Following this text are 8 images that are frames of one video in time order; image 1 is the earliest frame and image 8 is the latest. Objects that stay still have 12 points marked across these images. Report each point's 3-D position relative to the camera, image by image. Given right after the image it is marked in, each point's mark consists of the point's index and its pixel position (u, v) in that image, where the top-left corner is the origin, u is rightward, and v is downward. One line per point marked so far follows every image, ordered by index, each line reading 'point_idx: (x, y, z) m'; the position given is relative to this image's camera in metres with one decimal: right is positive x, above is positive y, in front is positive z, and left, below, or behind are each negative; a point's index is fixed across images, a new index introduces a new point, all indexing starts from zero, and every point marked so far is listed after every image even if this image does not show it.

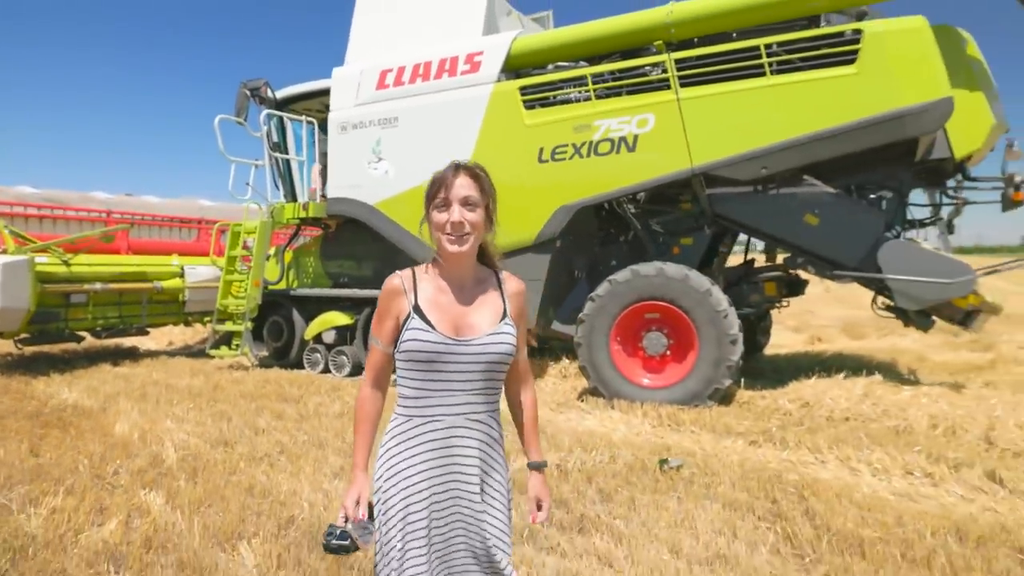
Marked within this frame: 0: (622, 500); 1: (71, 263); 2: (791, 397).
0: (+0.4, -0.9, +3.0) m
1: (-4.1, +0.2, +6.7) m
2: (+1.9, -0.7, +4.8) m
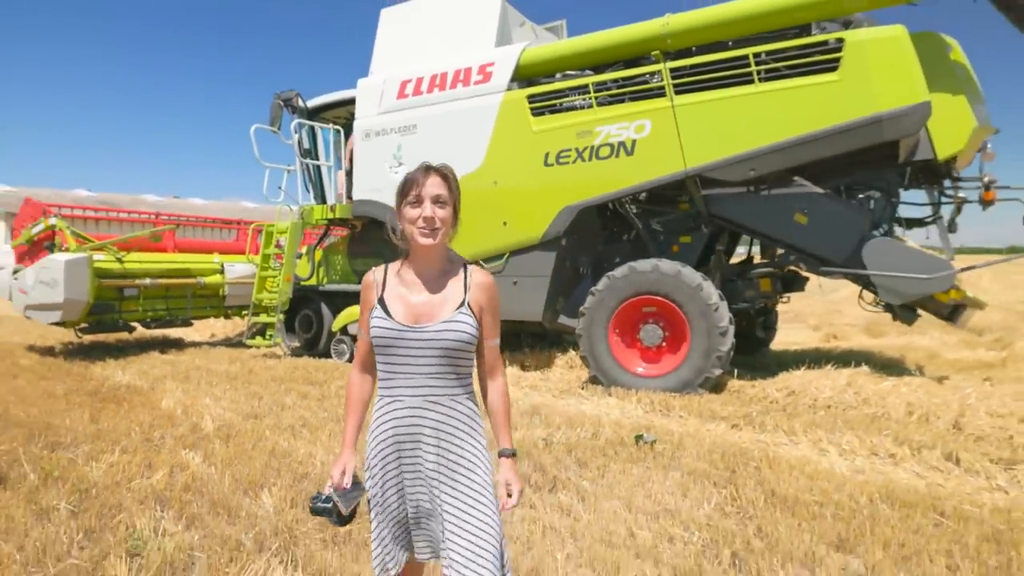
0: (+0.4, -0.9, +3.4) m
1: (-4.0, +0.3, +7.3) m
2: (+2.0, -0.7, +5.1) m
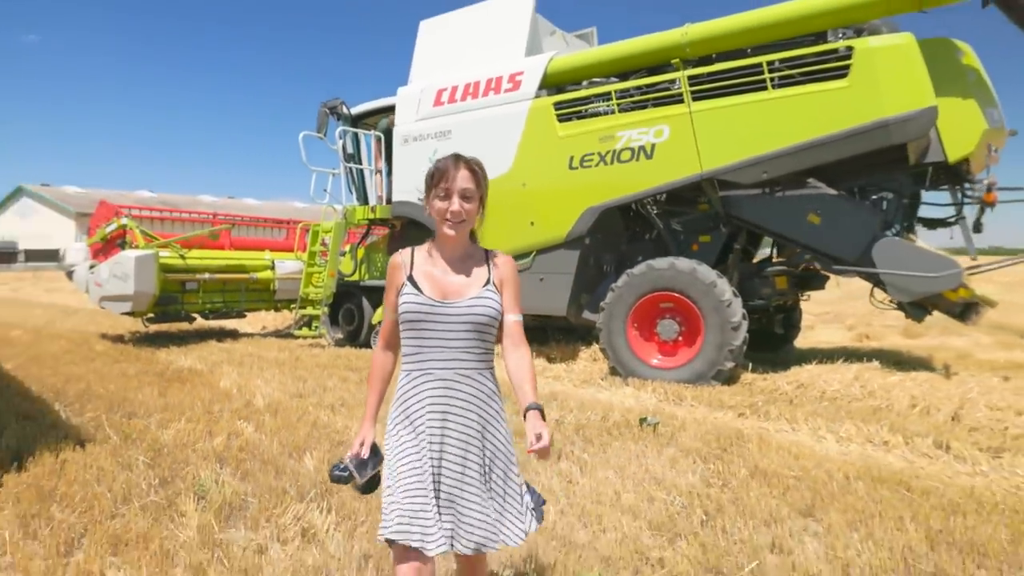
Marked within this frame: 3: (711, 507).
0: (+0.5, -0.8, +3.8) m
1: (-3.6, +0.4, +7.9) m
2: (+2.1, -0.7, +5.4) m
3: (+0.8, -0.9, +2.9) m
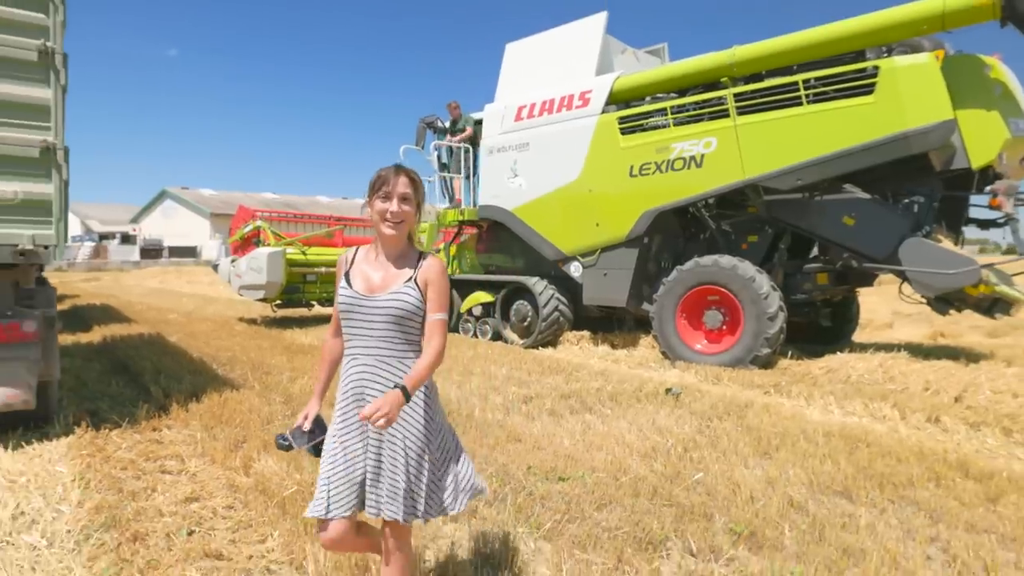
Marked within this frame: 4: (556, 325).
0: (+0.7, -0.8, +4.7) m
1: (-2.7, +0.5, +9.4) m
2: (+2.6, -0.6, +6.0) m
3: (+0.9, -0.8, +3.7) m
4: (+0.5, -0.4, +8.0) m
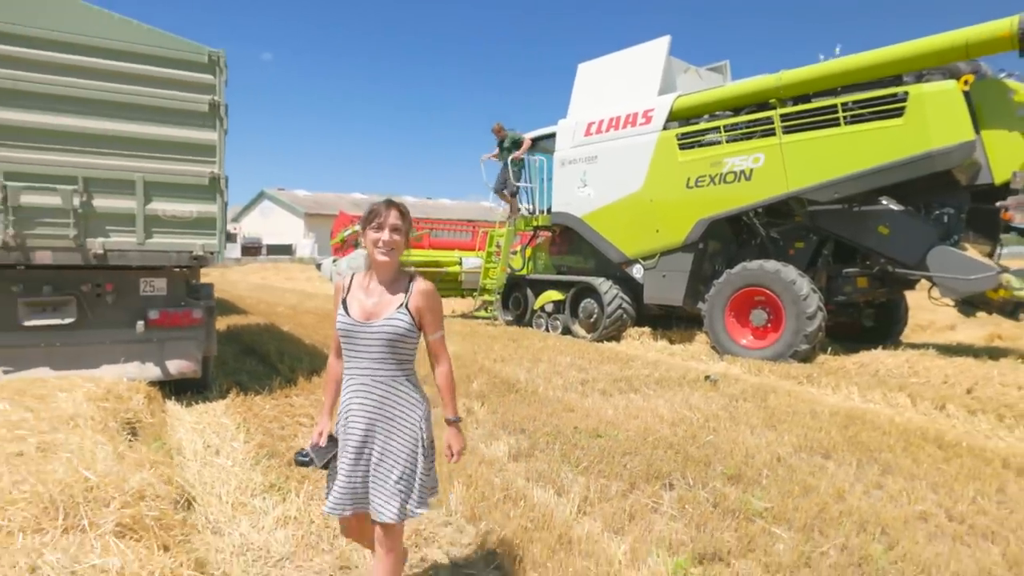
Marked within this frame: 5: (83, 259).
0: (+1.2, -0.8, +5.5) m
1: (-1.7, +0.5, +10.6) m
2: (+3.2, -0.7, +6.6) m
3: (+1.3, -0.8, +4.5) m
4: (+1.3, -0.4, +8.8) m
5: (-3.0, +0.2, +5.0) m
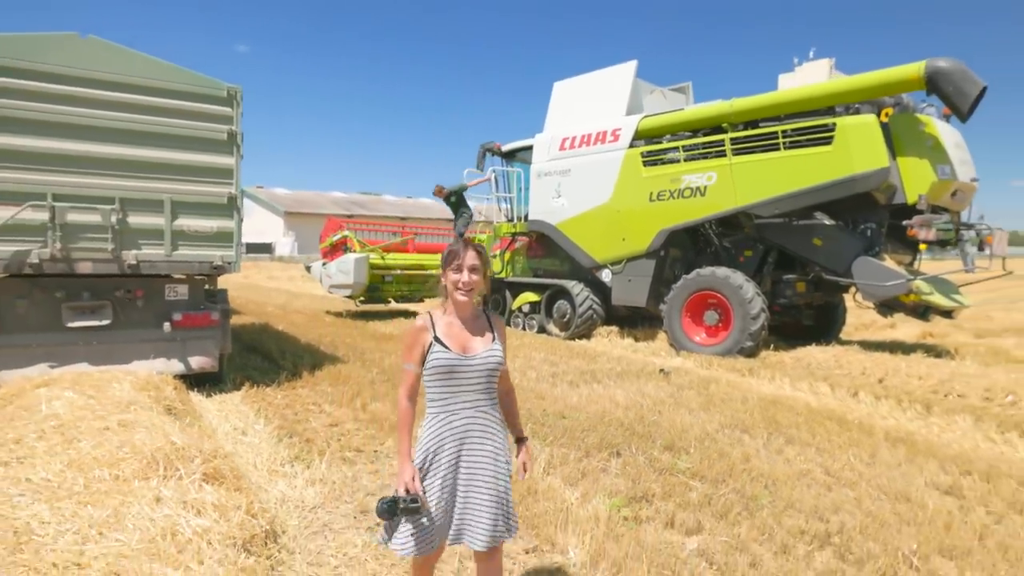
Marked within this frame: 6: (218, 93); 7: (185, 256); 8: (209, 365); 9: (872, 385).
0: (+1.0, -0.8, +6.4) m
1: (-2.0, +0.5, +11.4) m
2: (+3.0, -0.7, +7.6) m
3: (+1.1, -0.9, +5.4) m
4: (+1.1, -0.4, +9.7) m
5: (-3.2, +0.2, +5.8) m
6: (-2.6, +1.7, +6.2) m
7: (-2.8, +0.3, +6.0) m
8: (-2.6, -0.7, +6.2) m
9: (+3.1, -0.9, +6.2) m
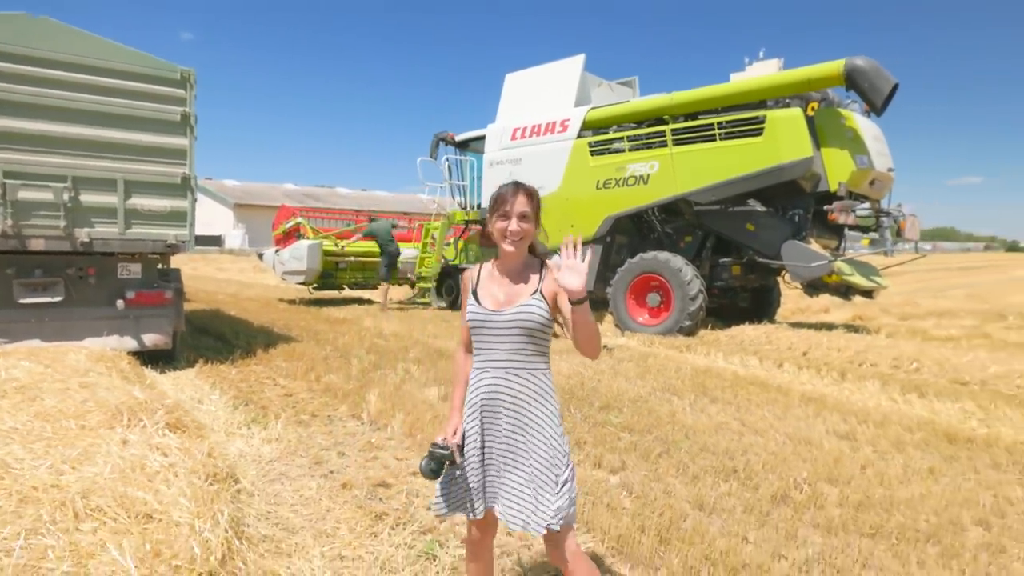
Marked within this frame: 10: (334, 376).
0: (+0.5, -0.6, +6.8) m
1: (-2.8, +0.7, +11.5) m
2: (+2.5, -0.5, +8.1) m
3: (+0.7, -0.7, +5.8) m
4: (+0.4, -0.2, +10.1) m
5: (-3.6, +0.3, +5.8) m
6: (-3.0, +1.9, +6.3) m
7: (-3.2, +0.5, +6.1) m
8: (-3.1, -0.5, +6.3) m
9: (+2.6, -0.7, +6.6) m
10: (-1.5, -0.7, +6.0) m
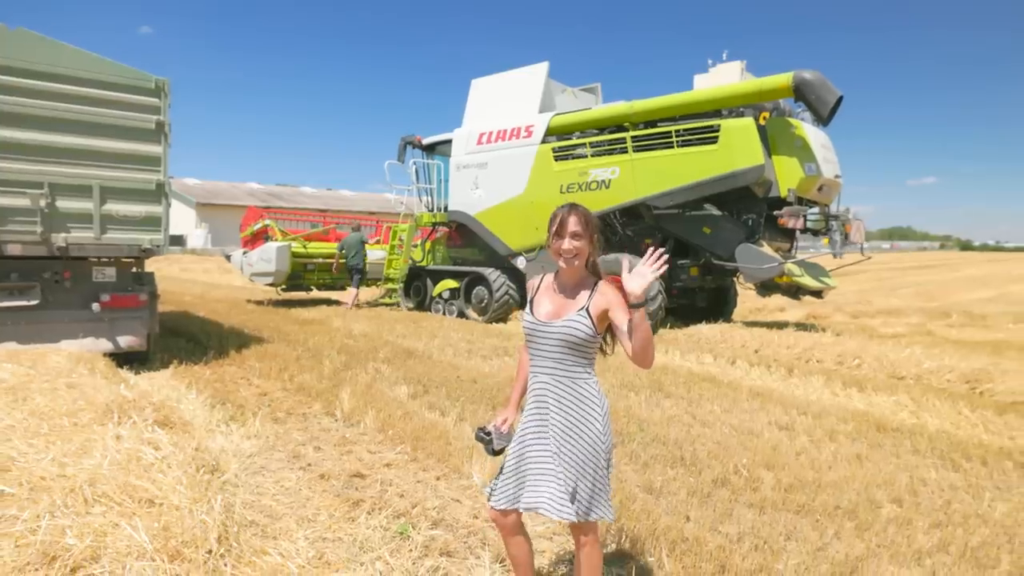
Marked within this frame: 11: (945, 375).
0: (+0.2, -0.6, +7.1) m
1: (-3.3, +0.7, +11.7) m
2: (+2.1, -0.5, +8.5) m
3: (+0.4, -0.7, +6.1) m
4: (-0.1, -0.2, +10.4) m
5: (-3.9, +0.3, +6.0) m
6: (-3.3, +1.9, +6.5) m
7: (-3.5, +0.4, +6.3) m
8: (-3.4, -0.5, +6.5) m
9: (+2.3, -0.7, +7.1) m
10: (-1.8, -0.8, +6.2) m
11: (+3.7, -0.7, +6.1) m
